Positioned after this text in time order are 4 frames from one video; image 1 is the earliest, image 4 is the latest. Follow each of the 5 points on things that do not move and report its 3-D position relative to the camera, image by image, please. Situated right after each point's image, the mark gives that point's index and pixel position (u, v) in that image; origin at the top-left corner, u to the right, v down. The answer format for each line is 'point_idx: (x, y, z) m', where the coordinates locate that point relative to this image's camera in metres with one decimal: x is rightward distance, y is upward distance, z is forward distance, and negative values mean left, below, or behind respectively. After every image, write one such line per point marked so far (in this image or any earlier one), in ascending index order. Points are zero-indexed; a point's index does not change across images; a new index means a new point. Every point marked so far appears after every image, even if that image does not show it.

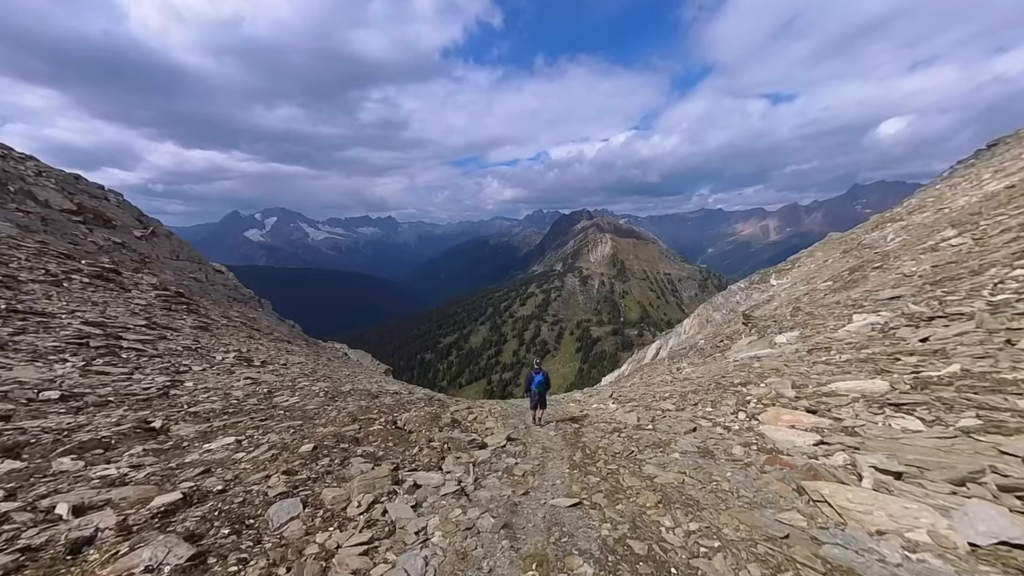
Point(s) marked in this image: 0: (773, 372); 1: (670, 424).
0: (+10.8, -3.5, +19.1) m
1: (+4.8, -4.2, +14.0) m
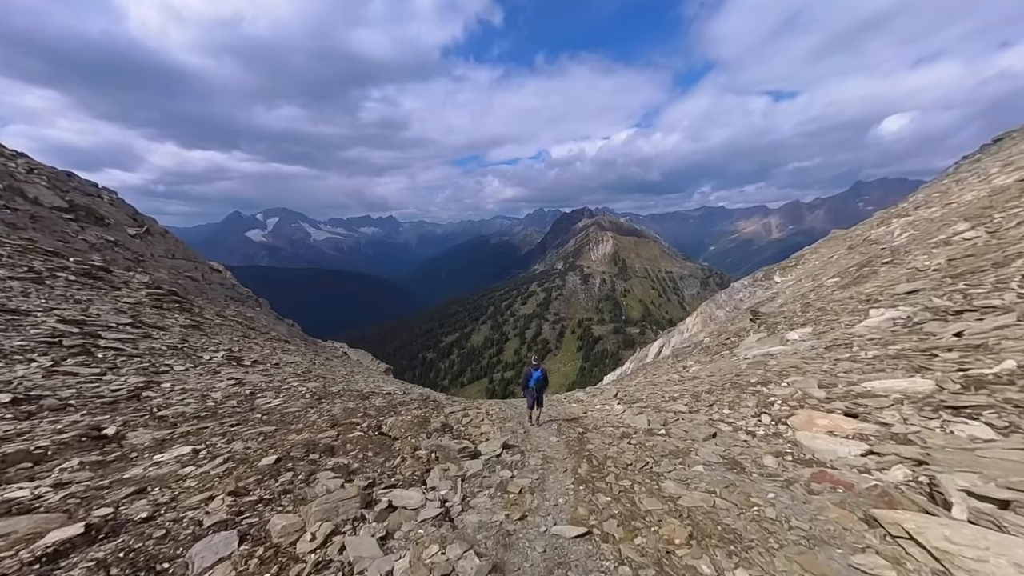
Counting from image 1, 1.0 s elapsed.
0: (+10.7, -3.2, +17.6) m
1: (+4.7, -3.8, +12.5) m
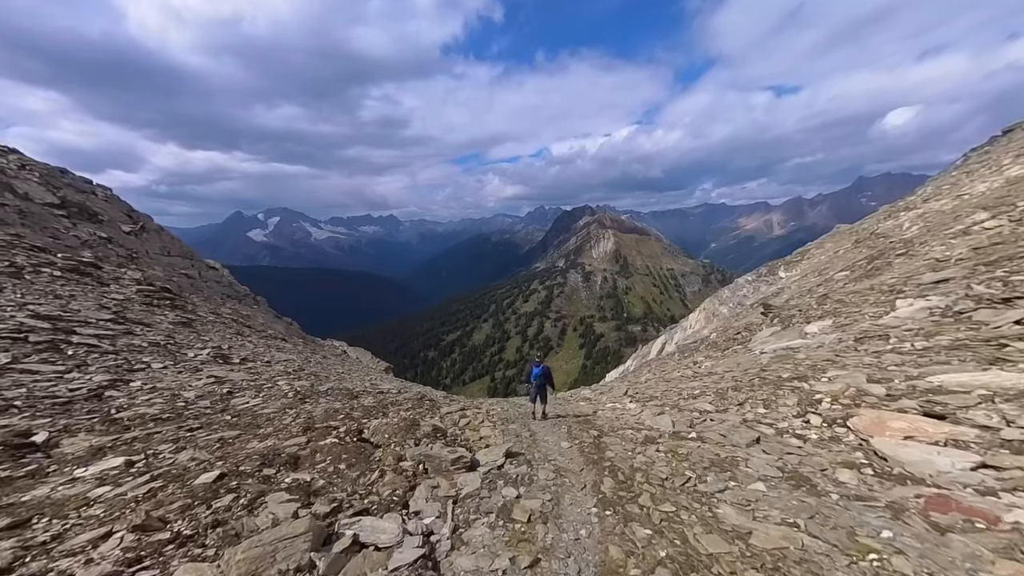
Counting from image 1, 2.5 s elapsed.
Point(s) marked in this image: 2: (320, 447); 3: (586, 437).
0: (+10.8, -2.7, +15.7) m
1: (+4.8, -3.3, +10.7) m
2: (-3.8, -3.2, +9.1) m
3: (+1.9, -3.9, +11.9) m
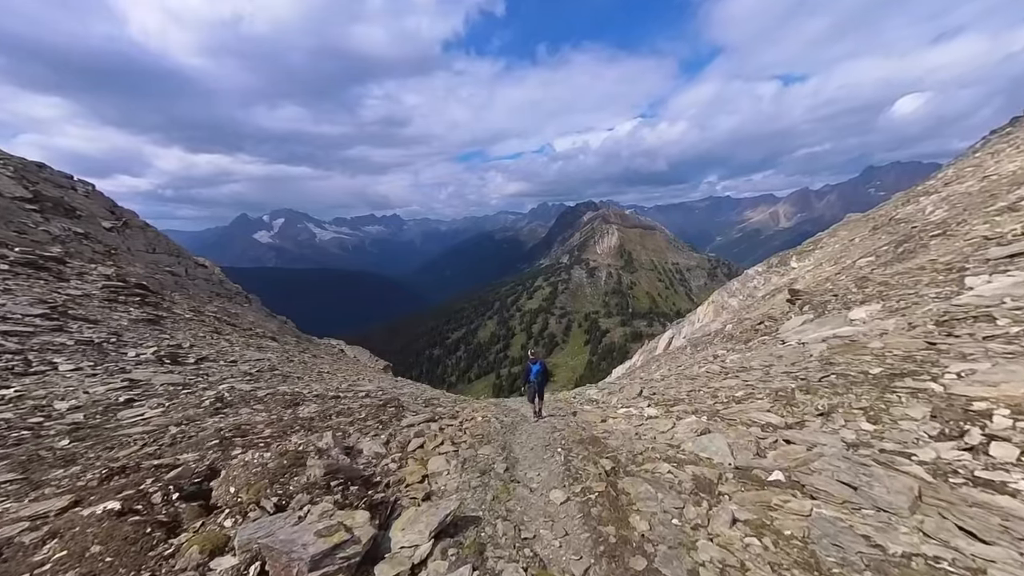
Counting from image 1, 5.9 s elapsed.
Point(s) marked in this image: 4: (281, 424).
0: (+10.2, -1.6, +11.1) m
1: (+4.2, -2.4, +6.1) m
2: (-4.5, -2.4, +4.7) m
3: (+1.3, -3.0, +7.3) m
4: (-5.8, -3.3, +11.4) m
